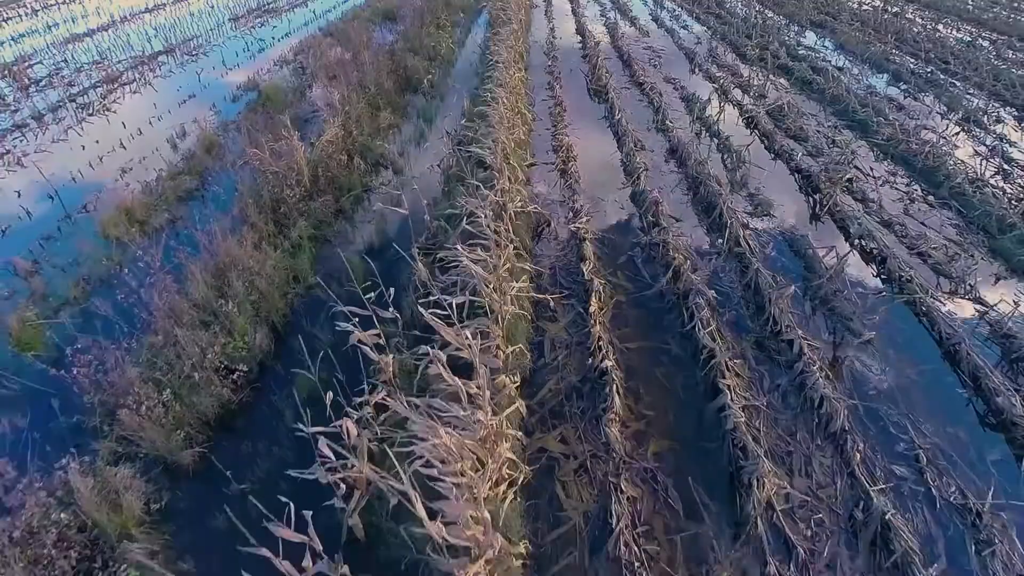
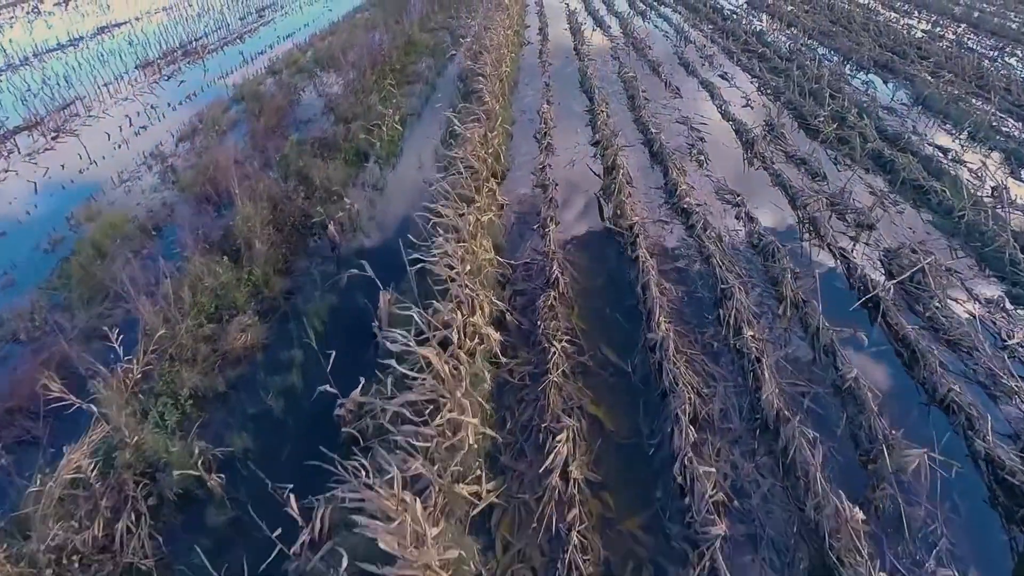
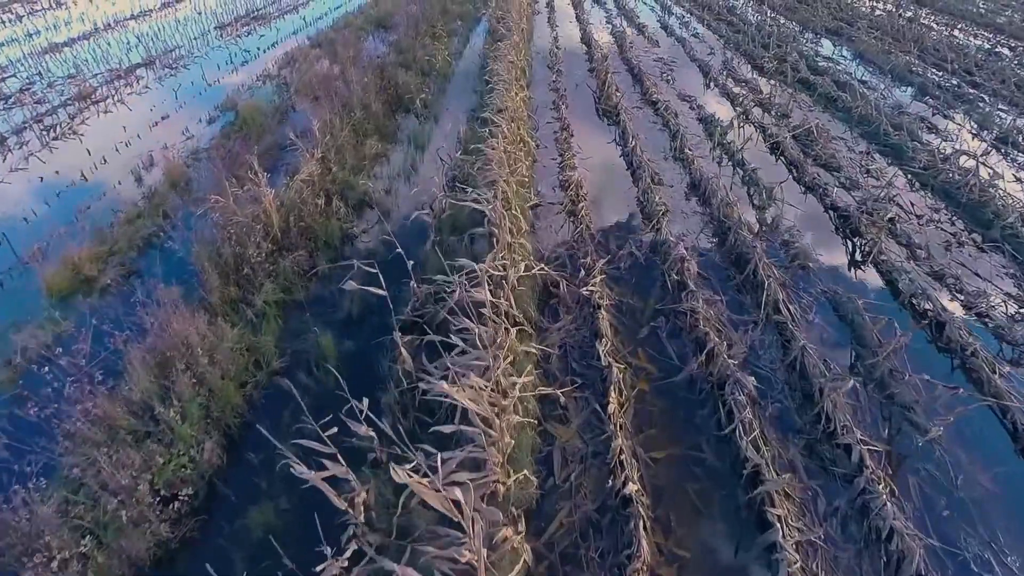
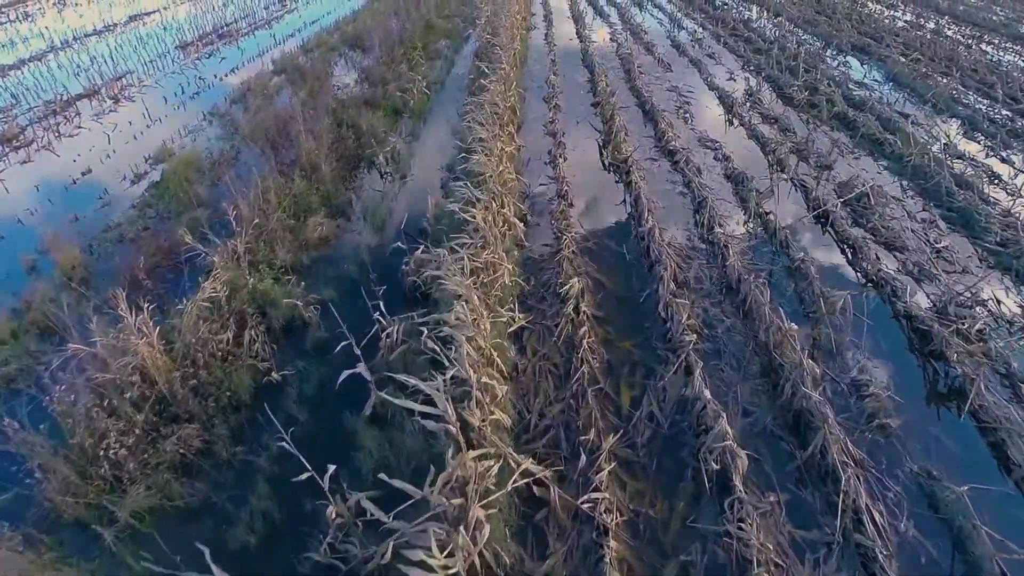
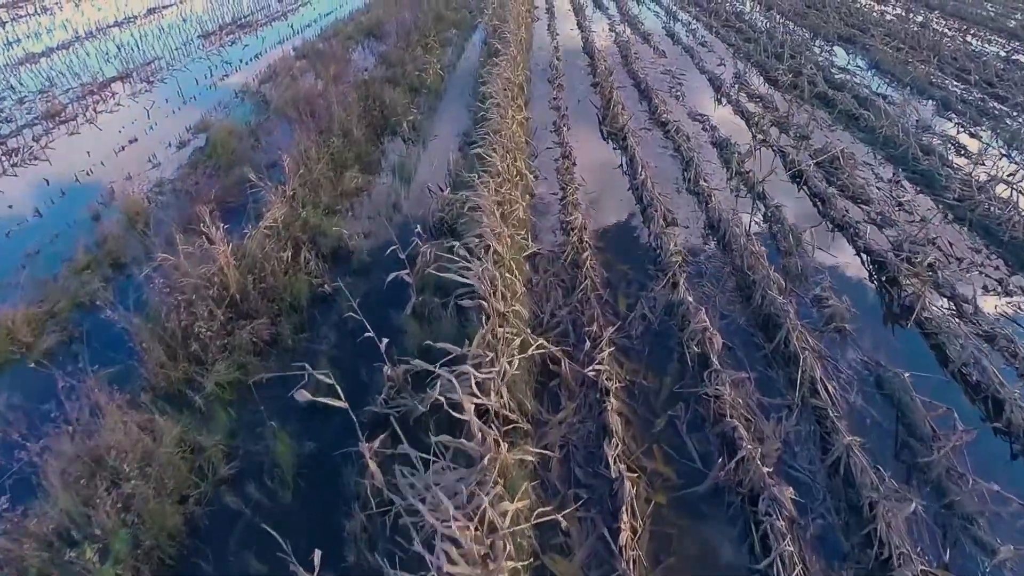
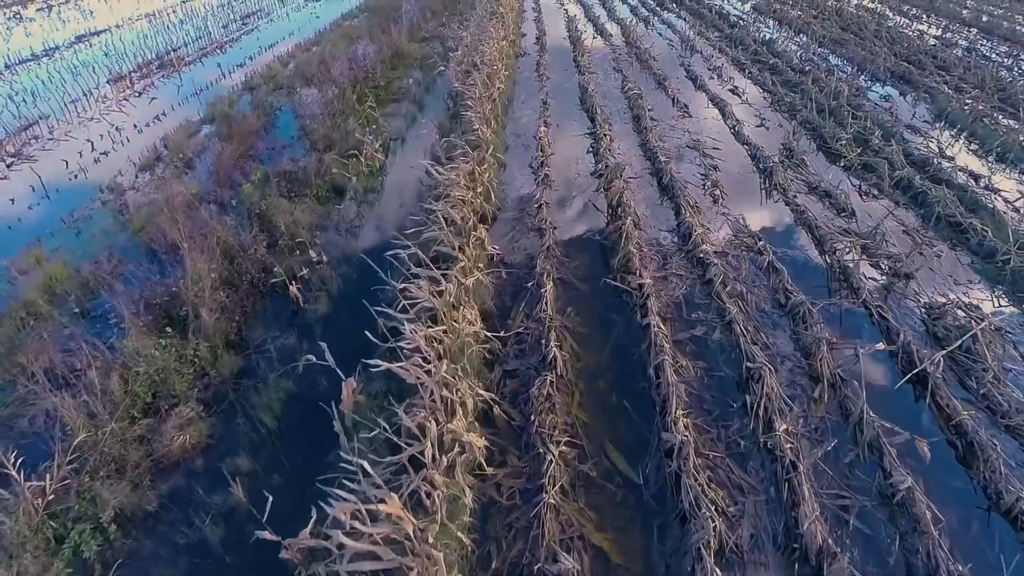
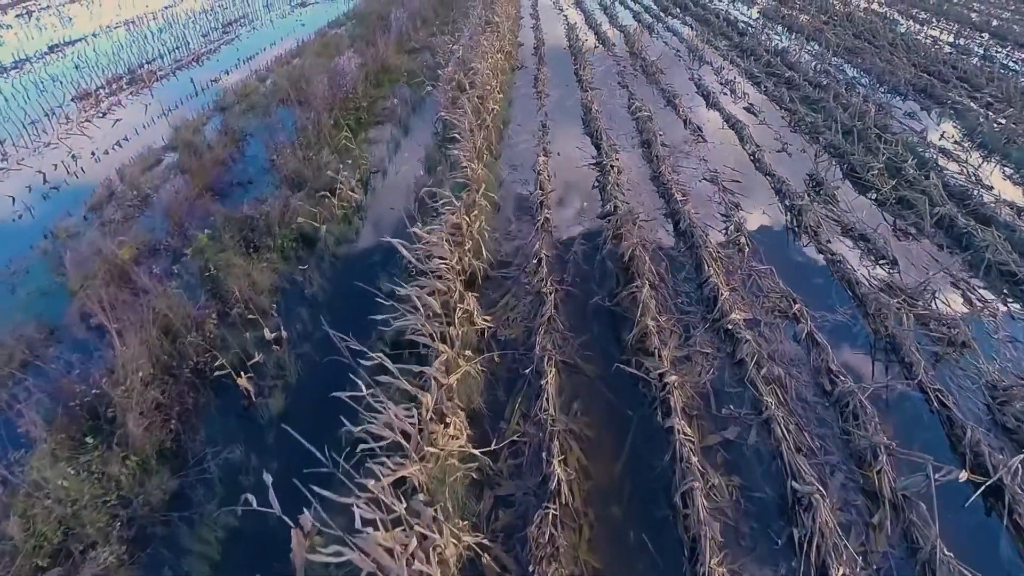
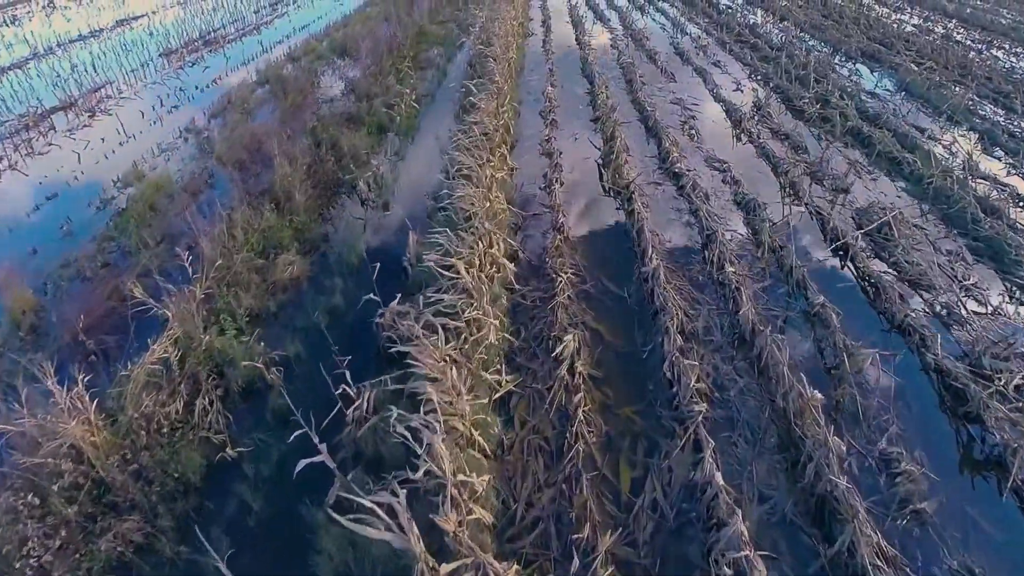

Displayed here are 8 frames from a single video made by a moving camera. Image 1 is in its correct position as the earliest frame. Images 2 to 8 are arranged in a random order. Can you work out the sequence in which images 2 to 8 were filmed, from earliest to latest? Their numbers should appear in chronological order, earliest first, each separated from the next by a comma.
3, 5, 4, 8, 2, 6, 7
